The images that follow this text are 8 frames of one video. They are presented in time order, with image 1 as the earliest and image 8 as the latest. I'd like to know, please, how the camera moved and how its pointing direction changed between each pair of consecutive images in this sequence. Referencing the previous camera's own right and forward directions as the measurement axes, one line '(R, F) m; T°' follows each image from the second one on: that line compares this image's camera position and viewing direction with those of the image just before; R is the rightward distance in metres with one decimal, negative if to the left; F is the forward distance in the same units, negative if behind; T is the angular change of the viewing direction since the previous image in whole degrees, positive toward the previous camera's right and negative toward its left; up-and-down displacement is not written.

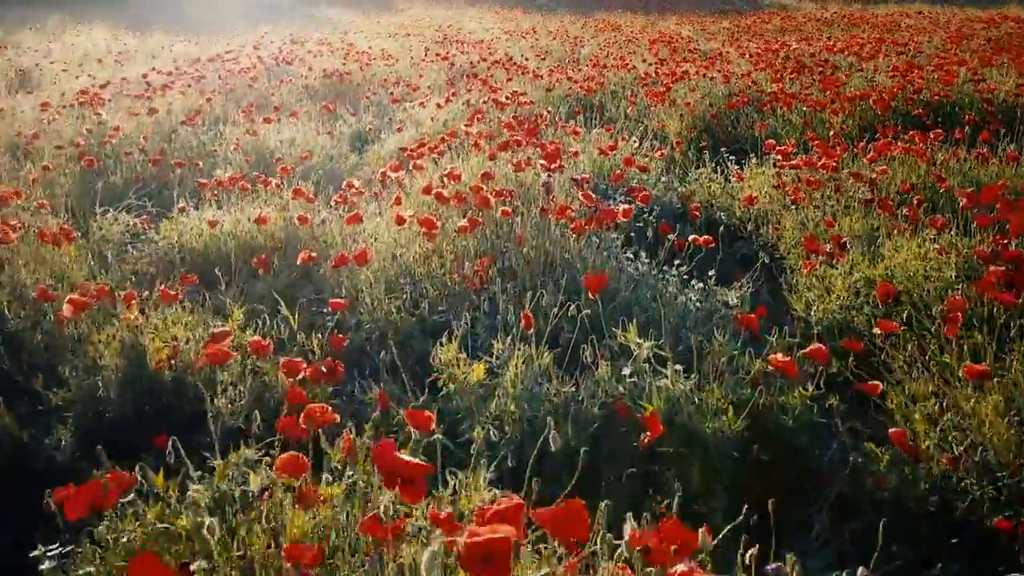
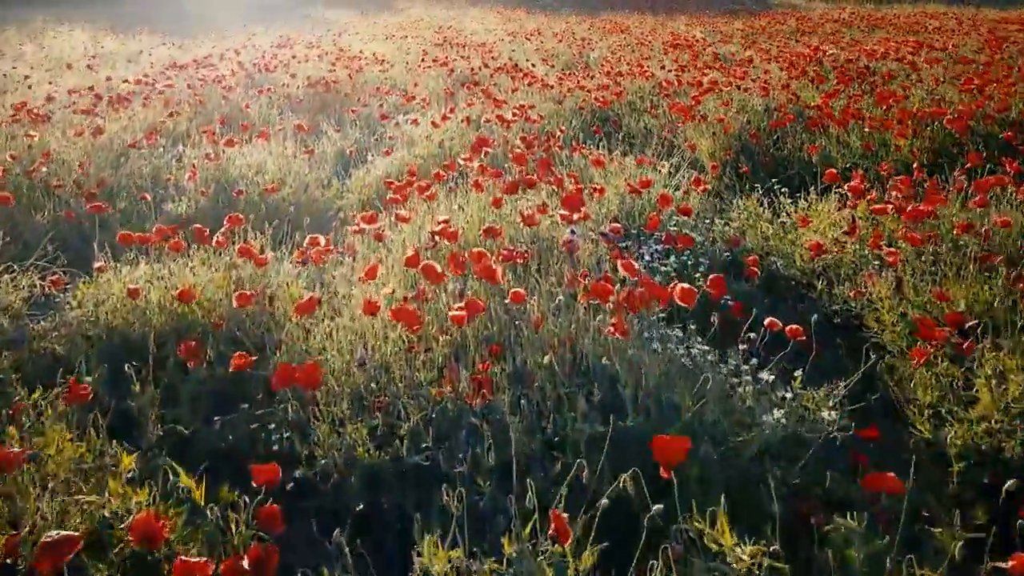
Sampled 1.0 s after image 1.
(0.0, +0.9) m; 0°
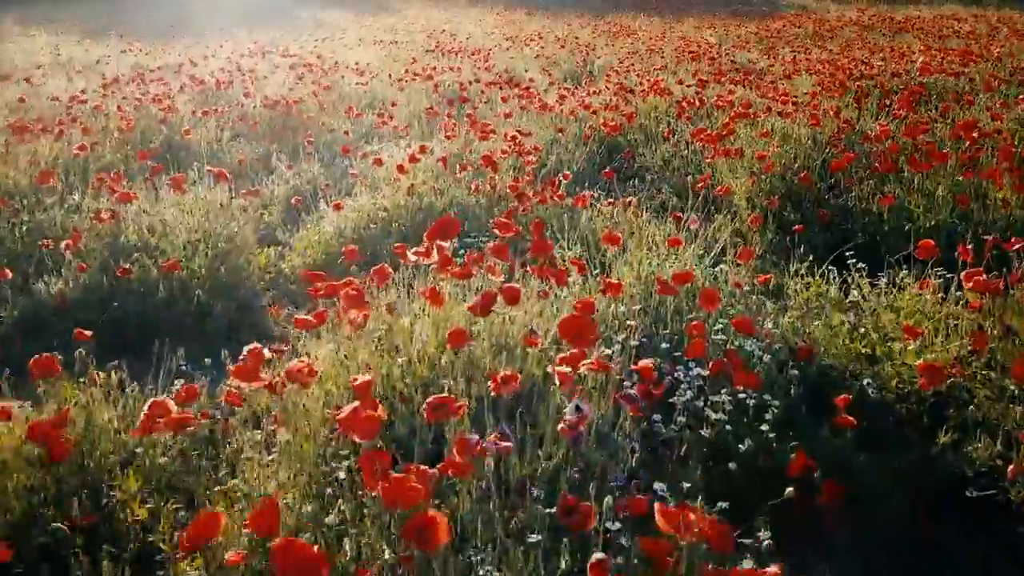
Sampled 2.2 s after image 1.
(+0.1, +1.2) m; 0°
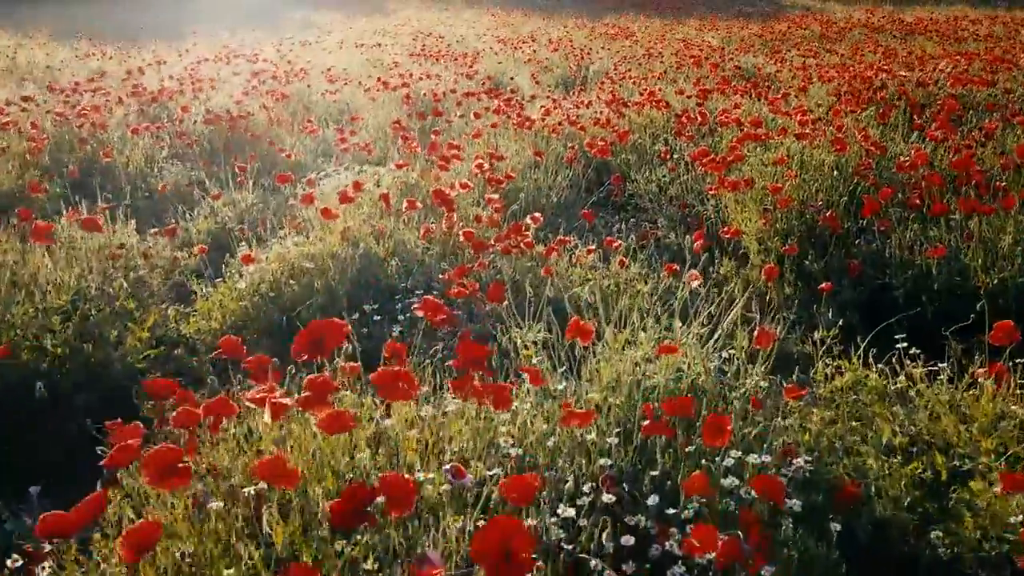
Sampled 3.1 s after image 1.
(+0.2, +0.8) m; 0°
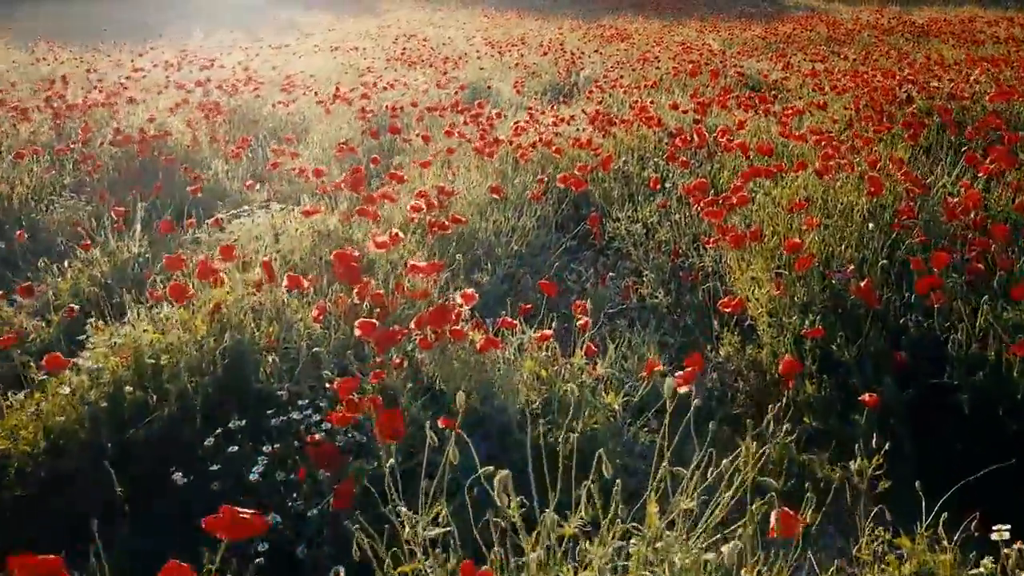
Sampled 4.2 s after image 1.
(+0.3, +0.9) m; 0°
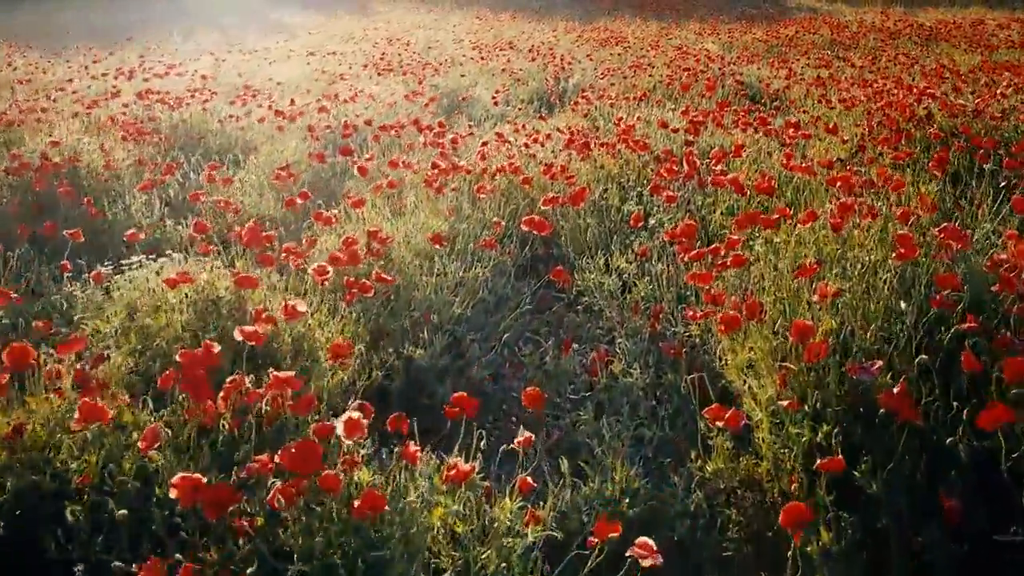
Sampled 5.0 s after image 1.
(+0.2, +0.7) m; 0°
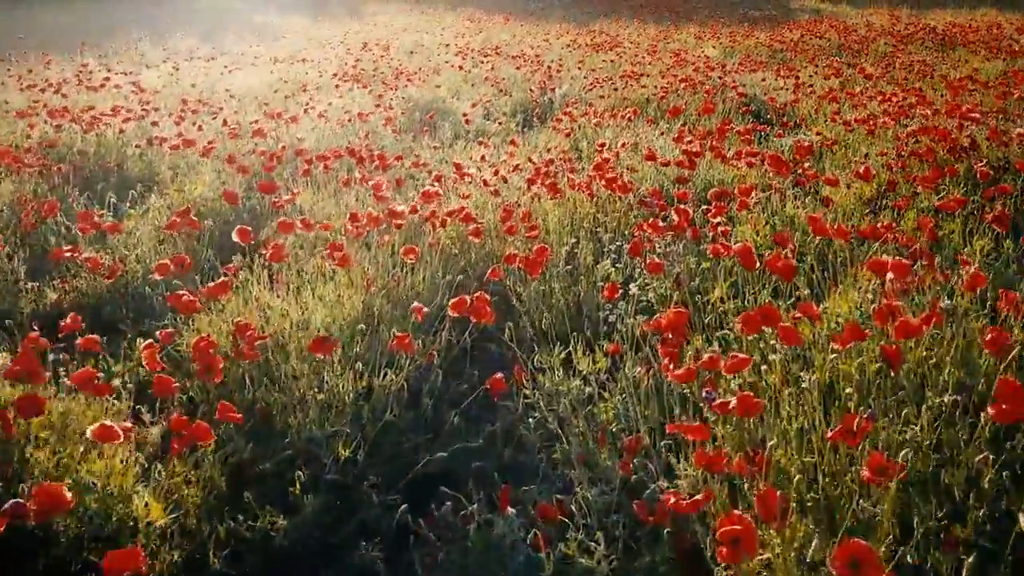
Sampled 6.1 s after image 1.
(+0.3, +0.9) m; 0°
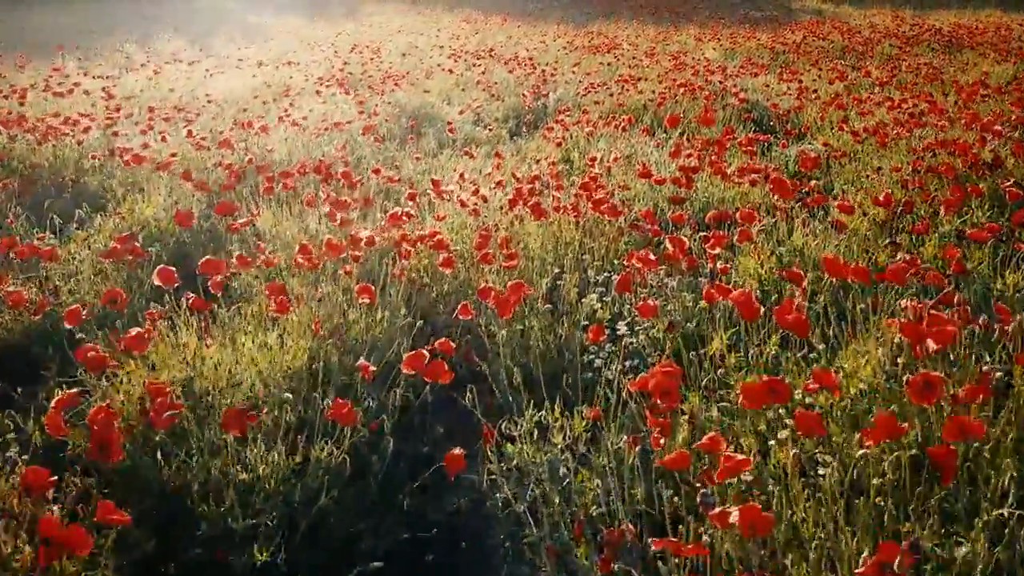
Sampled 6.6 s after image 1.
(+0.1, +0.4) m; 0°
